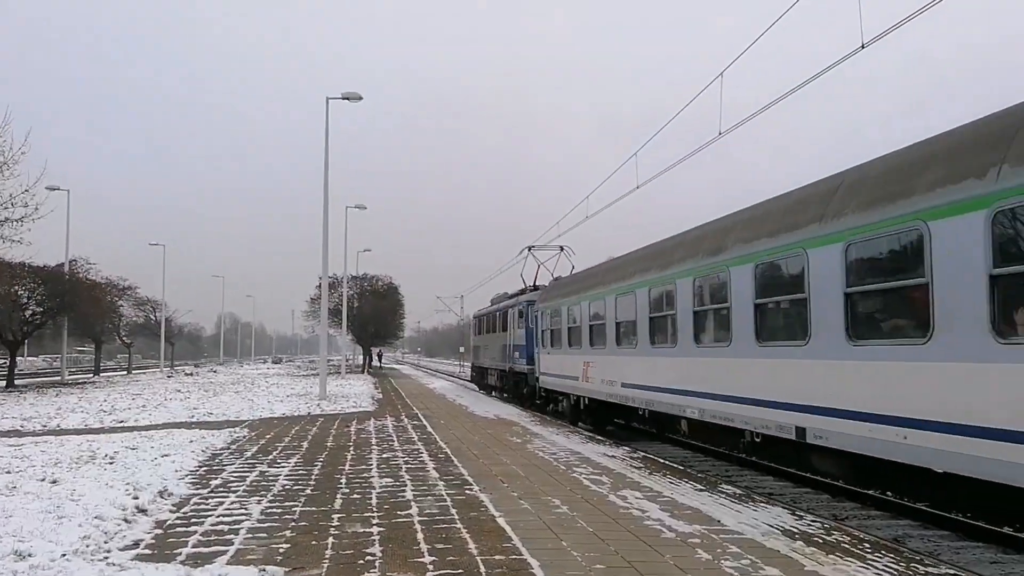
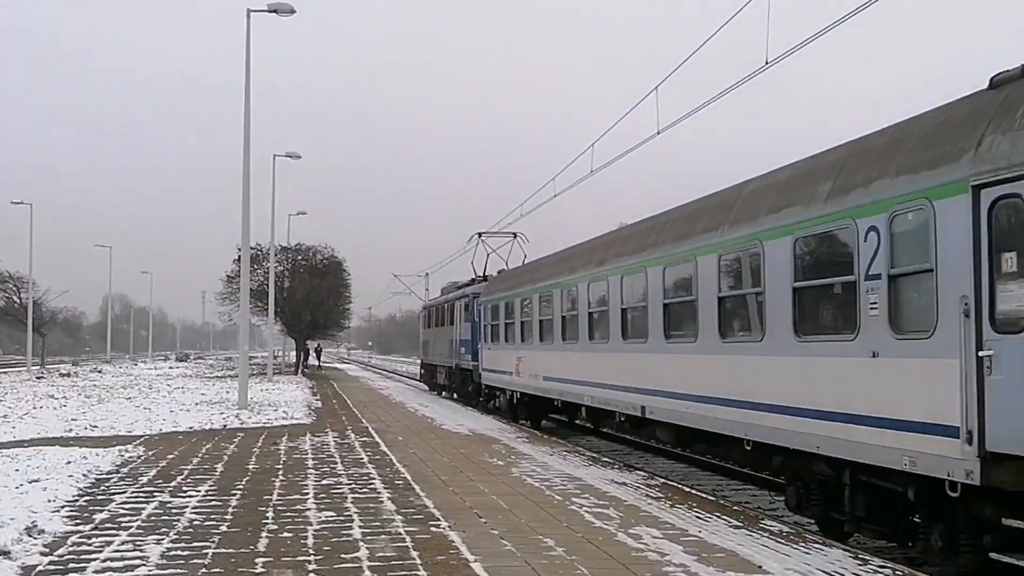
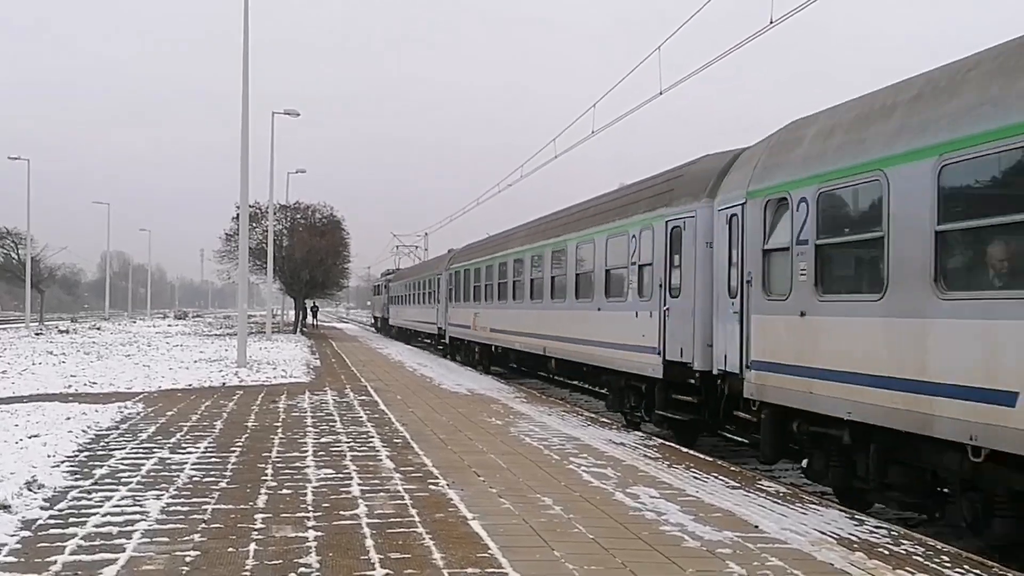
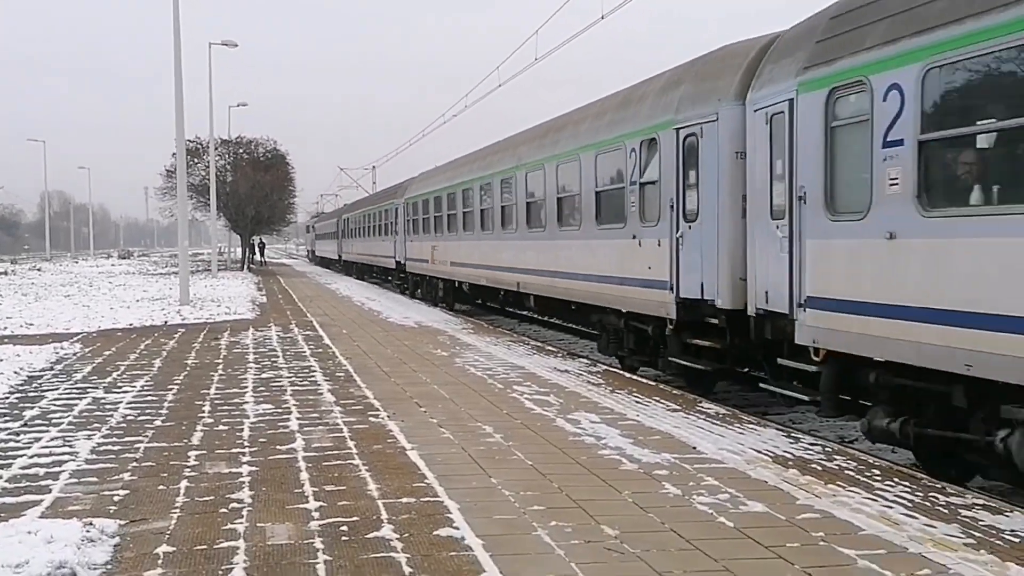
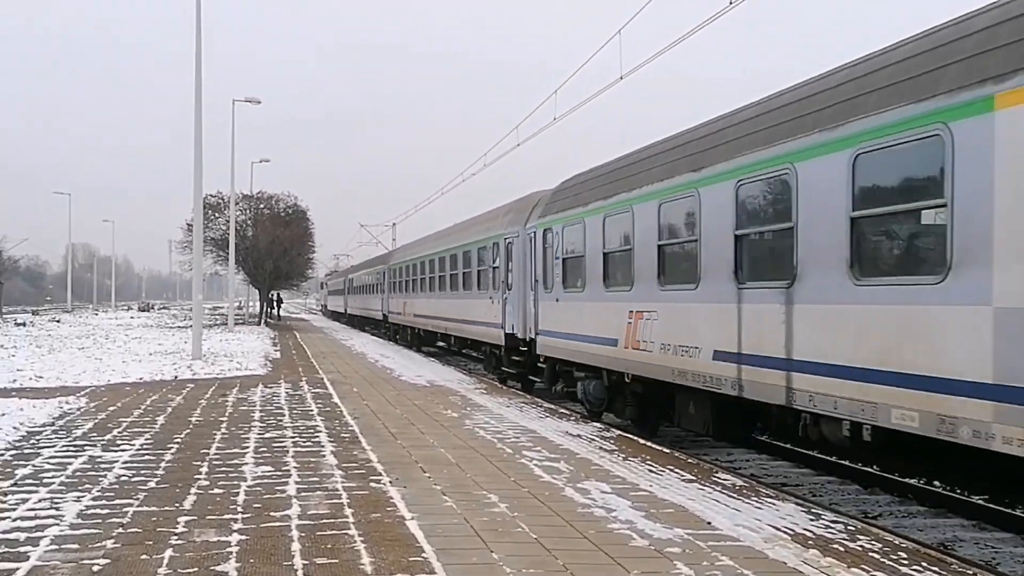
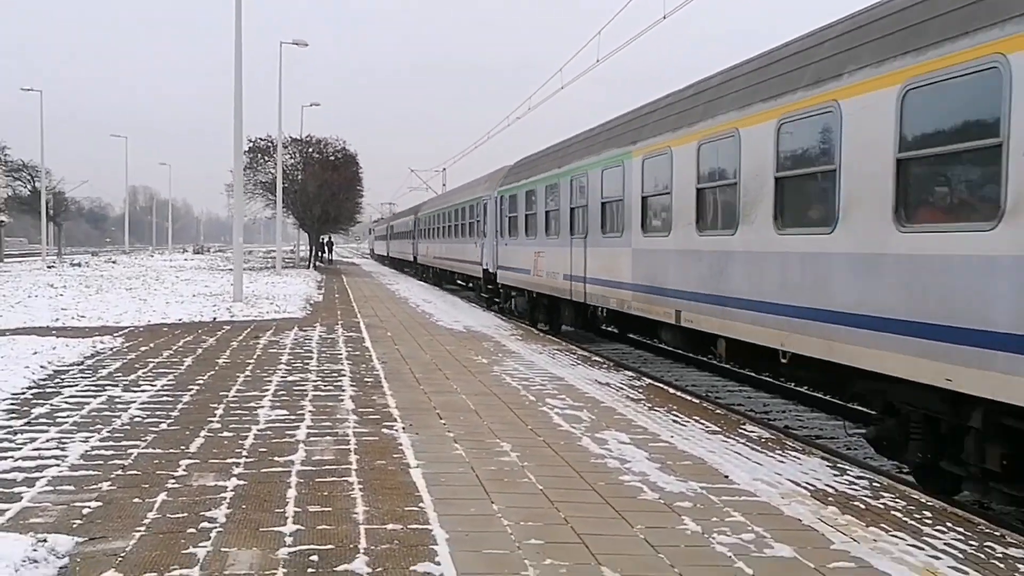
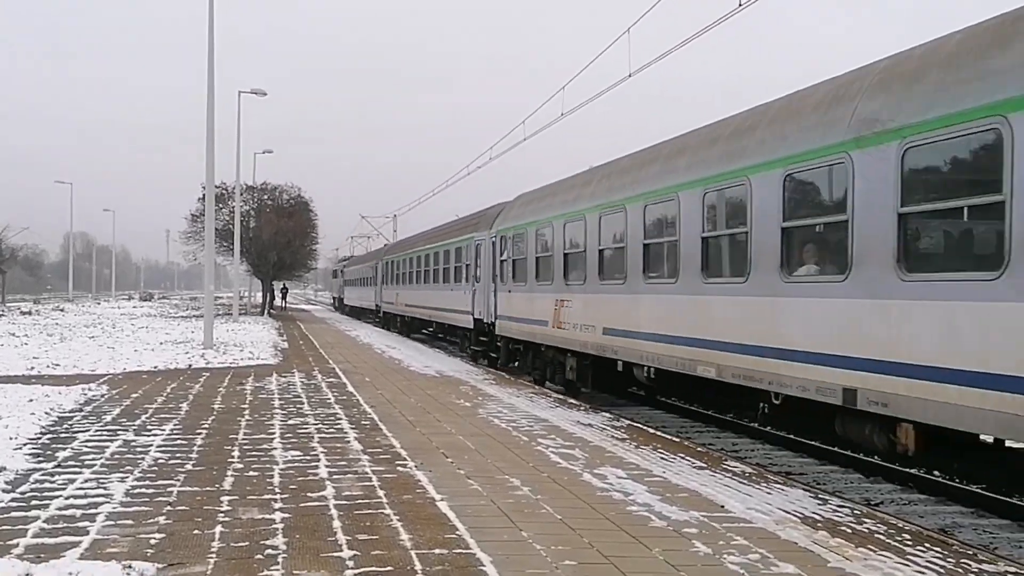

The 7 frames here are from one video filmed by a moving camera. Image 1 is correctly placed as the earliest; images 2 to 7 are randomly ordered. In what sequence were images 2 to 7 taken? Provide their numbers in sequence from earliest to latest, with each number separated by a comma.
2, 3, 7, 4, 5, 6
